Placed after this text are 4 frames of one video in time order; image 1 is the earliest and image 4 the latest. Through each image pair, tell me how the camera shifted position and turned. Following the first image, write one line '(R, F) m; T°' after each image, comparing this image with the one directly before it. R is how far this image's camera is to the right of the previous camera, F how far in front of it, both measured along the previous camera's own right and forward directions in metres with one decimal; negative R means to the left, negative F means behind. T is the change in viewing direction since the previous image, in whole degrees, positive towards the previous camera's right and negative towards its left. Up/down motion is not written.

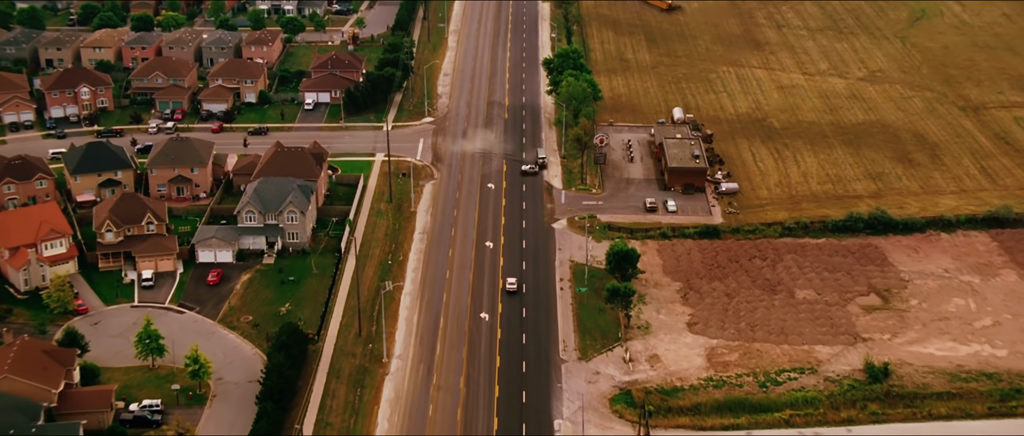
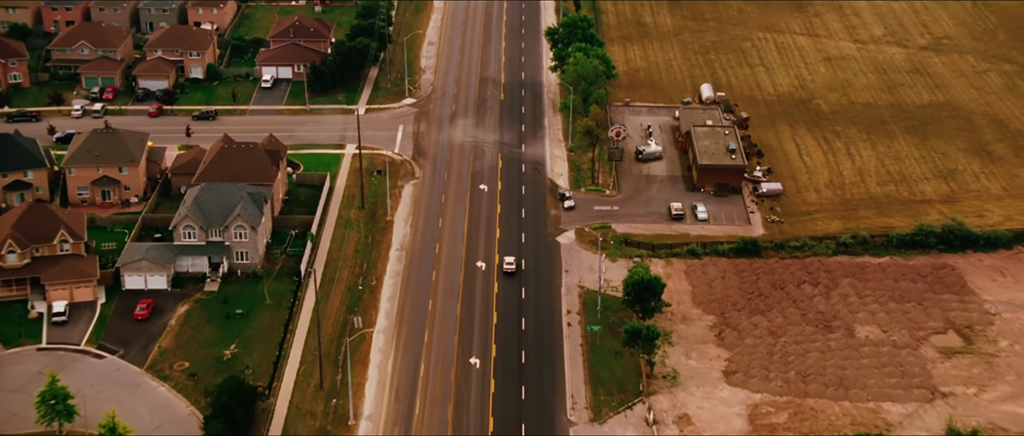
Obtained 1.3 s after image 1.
(+0.4, +20.1) m; 0°
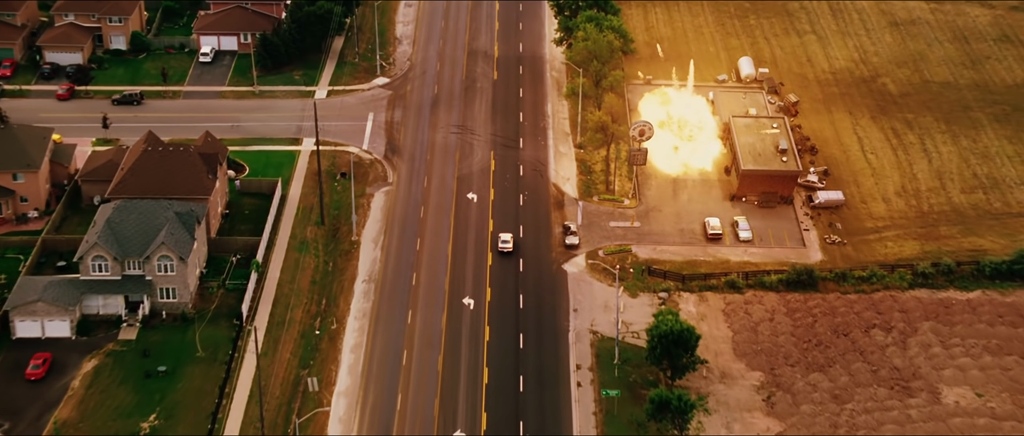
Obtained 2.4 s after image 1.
(+0.7, +19.1) m; 0°
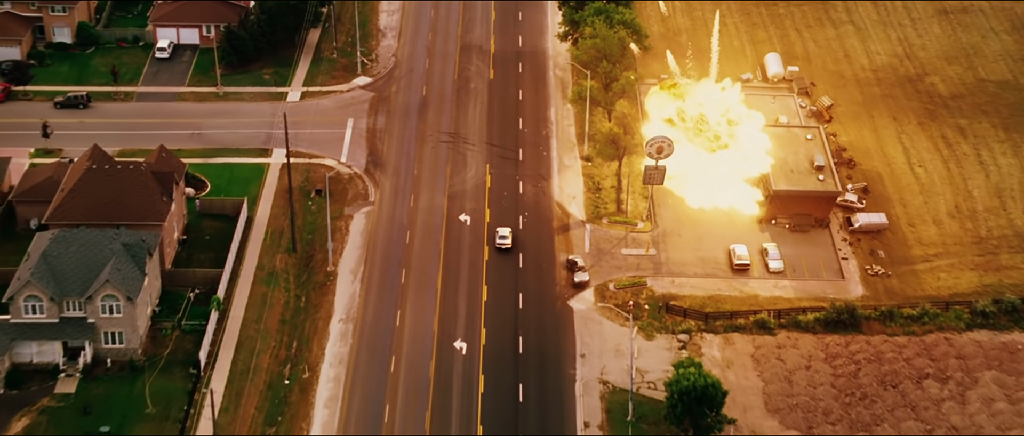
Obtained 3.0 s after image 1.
(+0.4, +9.7) m; 0°
